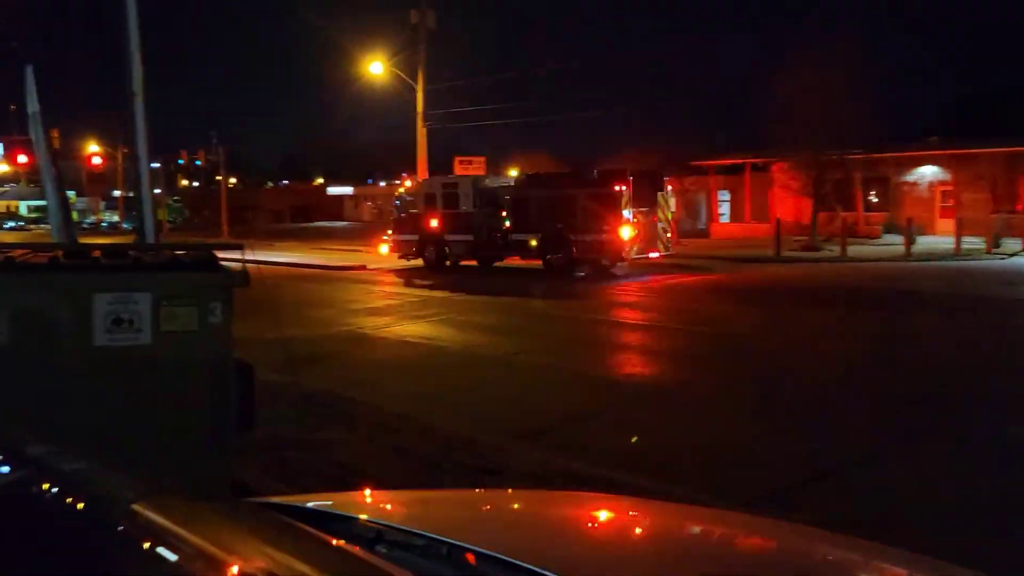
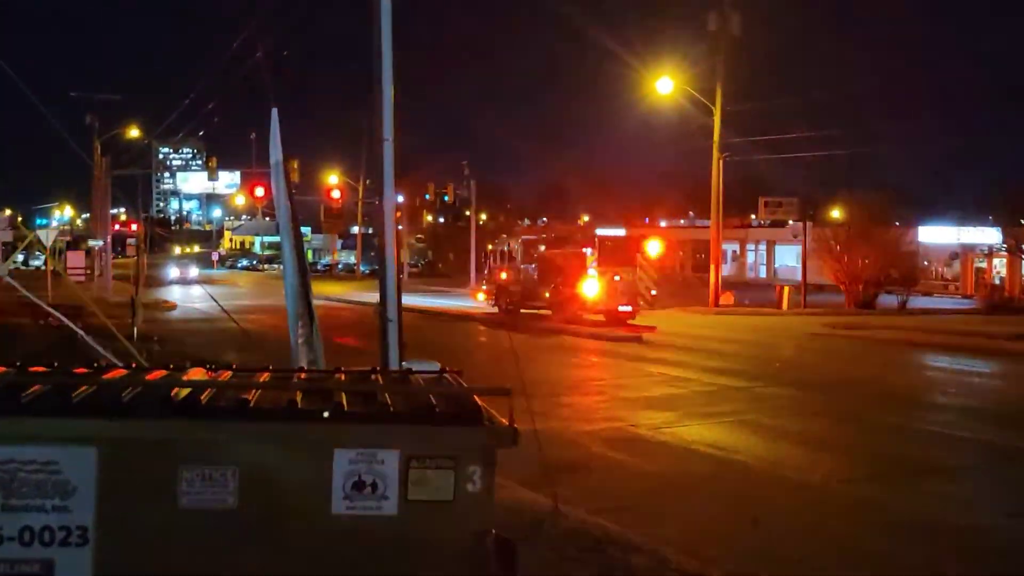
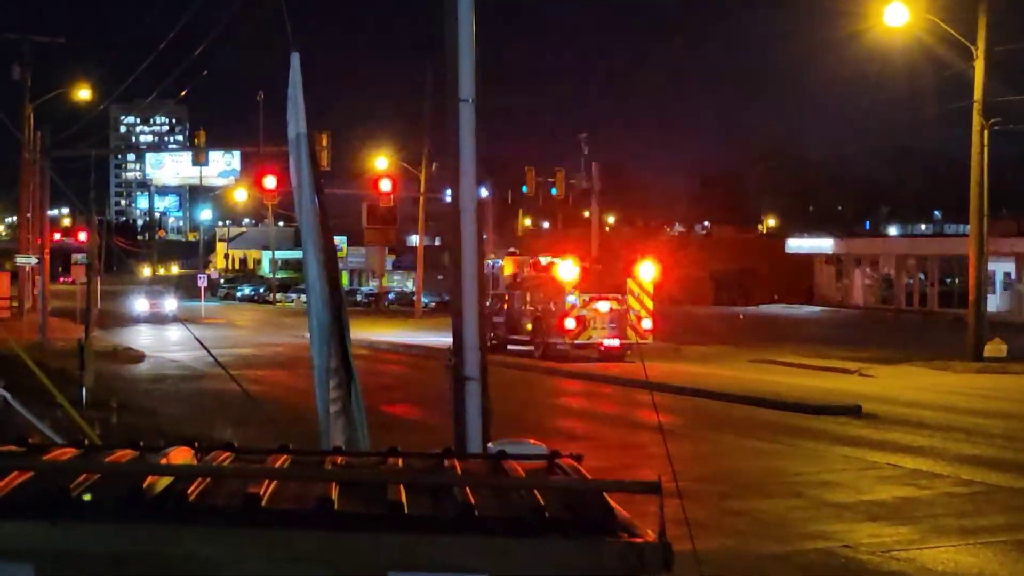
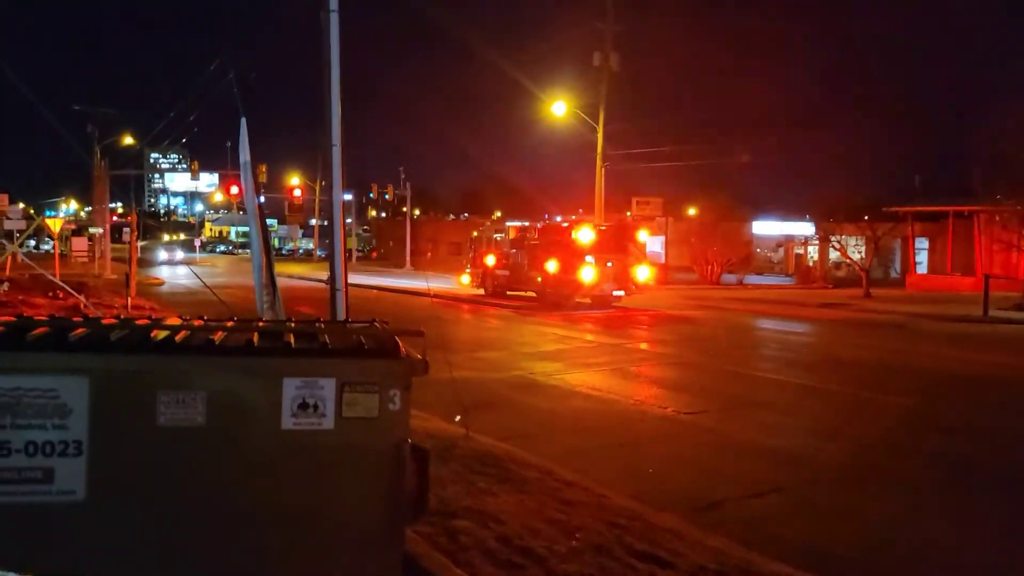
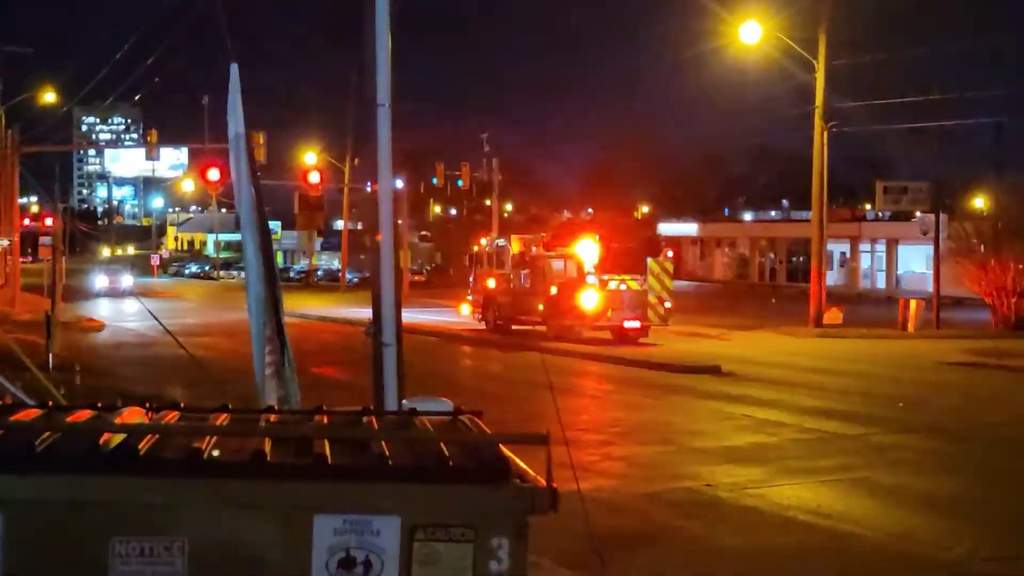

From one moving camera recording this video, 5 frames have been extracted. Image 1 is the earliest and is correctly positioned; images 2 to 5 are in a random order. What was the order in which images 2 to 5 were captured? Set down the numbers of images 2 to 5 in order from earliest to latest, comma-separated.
4, 2, 5, 3
